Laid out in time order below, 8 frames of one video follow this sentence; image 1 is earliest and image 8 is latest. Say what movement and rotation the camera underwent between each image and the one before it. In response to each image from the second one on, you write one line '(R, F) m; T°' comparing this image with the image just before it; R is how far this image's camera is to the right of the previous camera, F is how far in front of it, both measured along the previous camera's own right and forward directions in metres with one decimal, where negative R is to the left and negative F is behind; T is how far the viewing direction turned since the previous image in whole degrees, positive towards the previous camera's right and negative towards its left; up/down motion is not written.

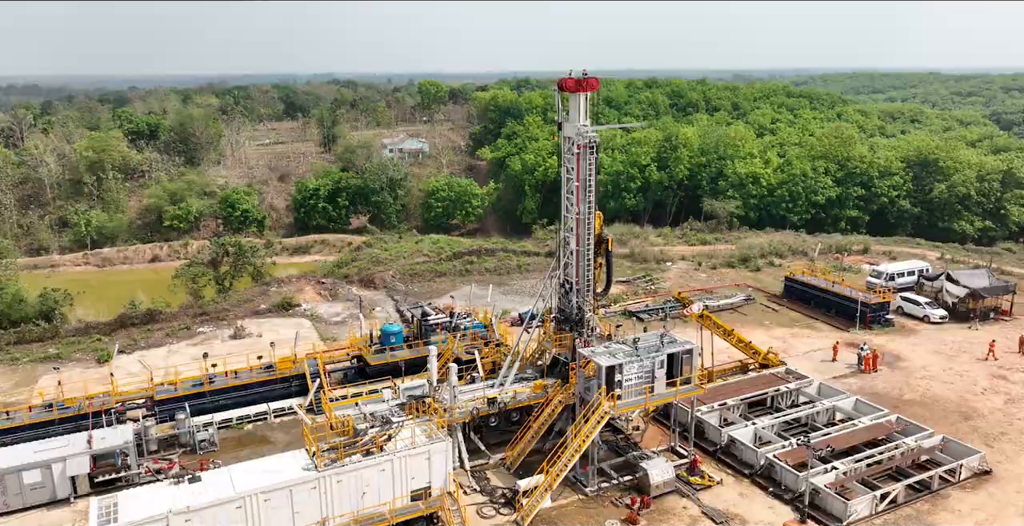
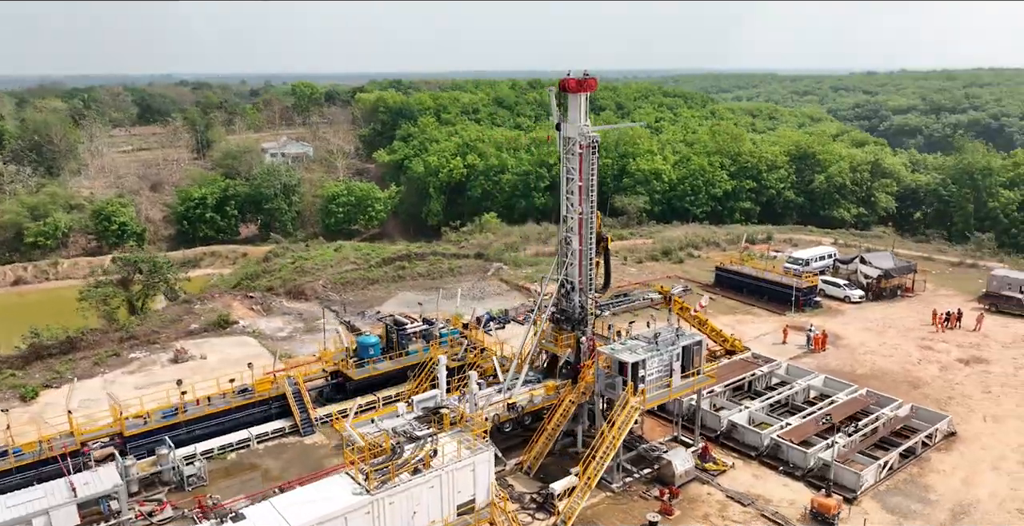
(-3.8, +0.6) m; +10°
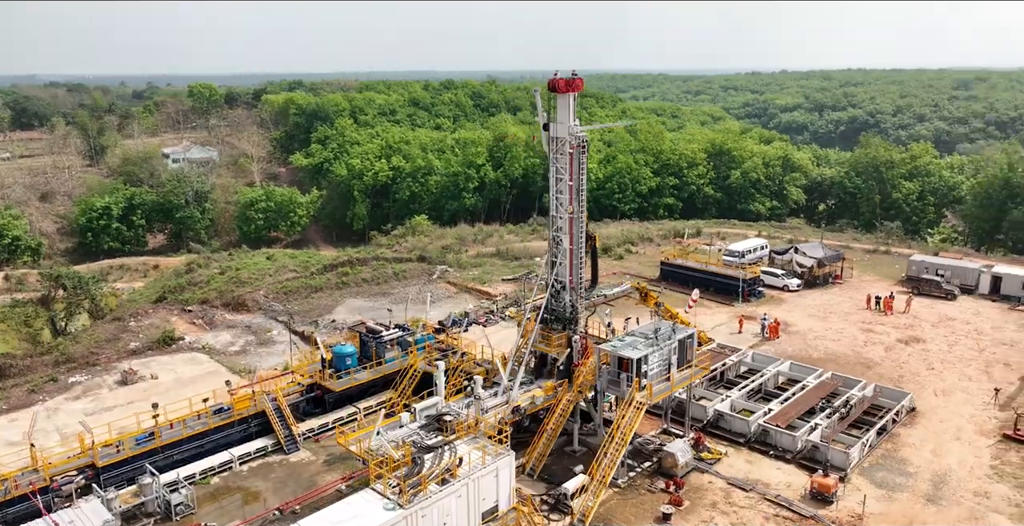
(-2.5, +0.3) m; +8°
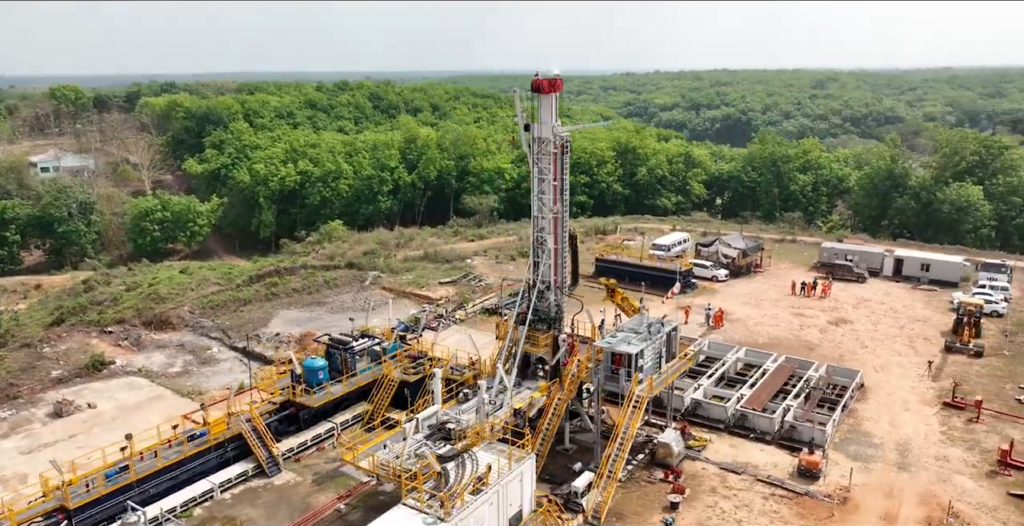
(-2.9, +0.3) m; +9°
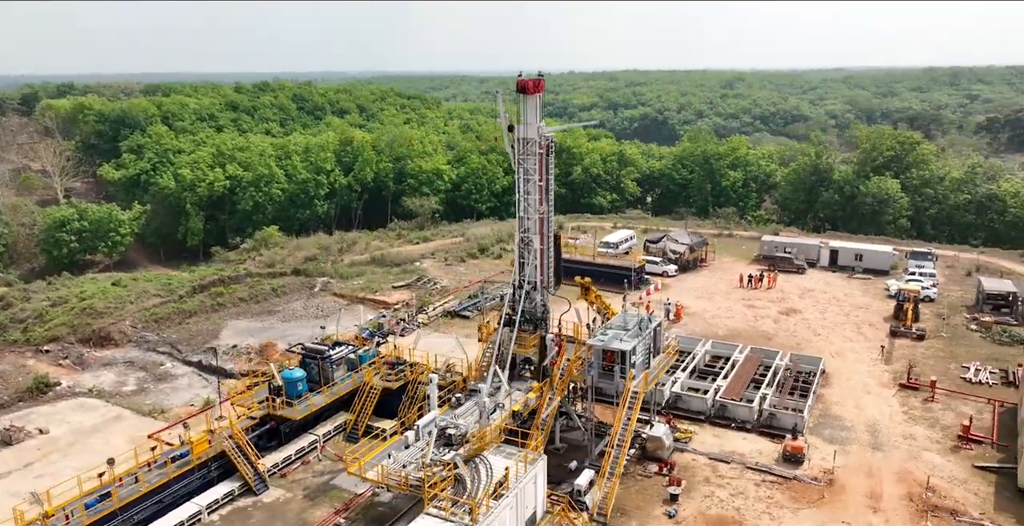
(-1.9, +0.2) m; +6°
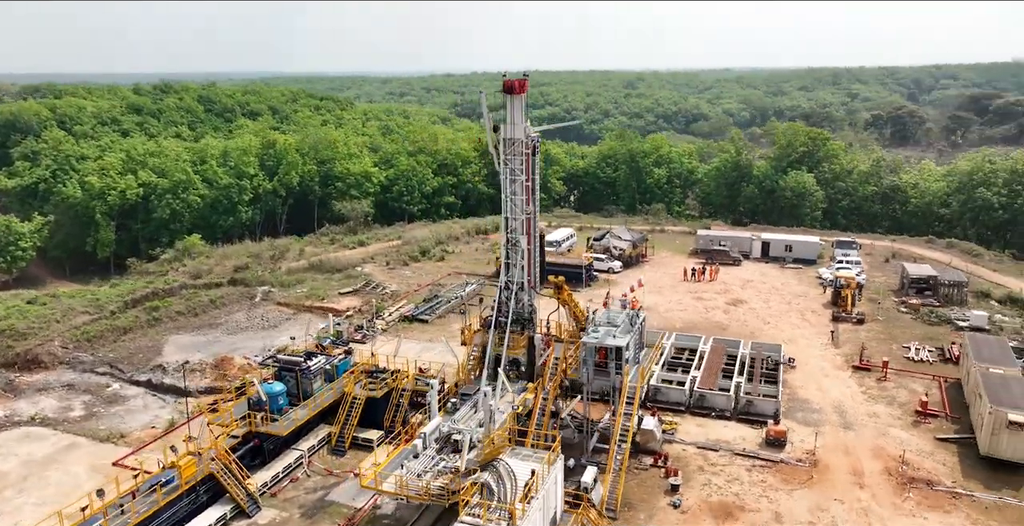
(-2.3, +0.2) m; +7°
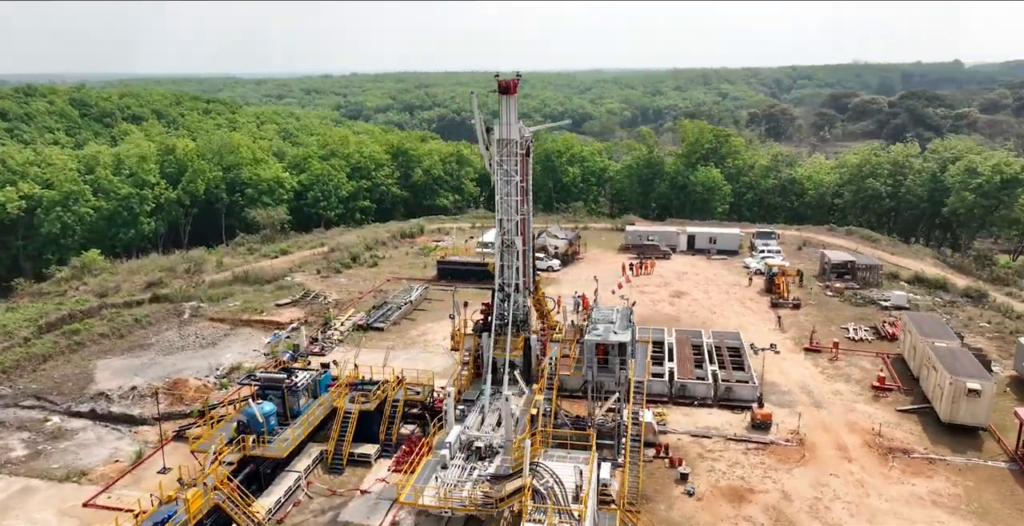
(-3.2, +0.4) m; +9°
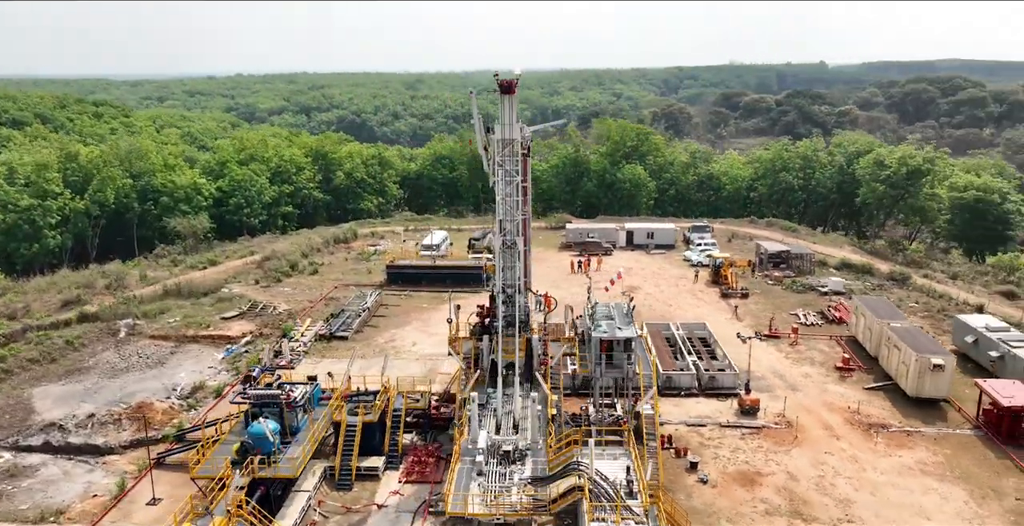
(-3.0, +0.3) m; +8°
